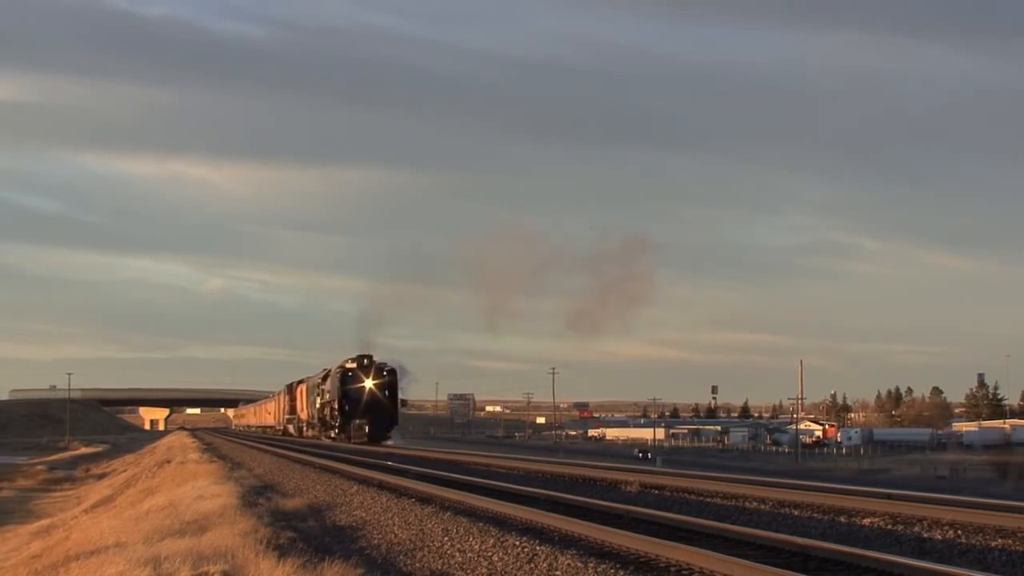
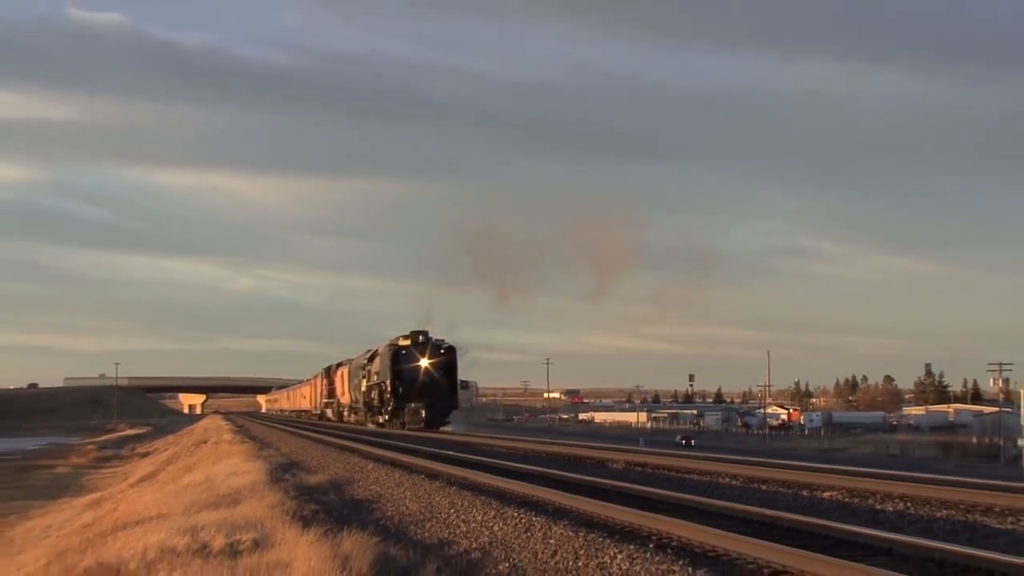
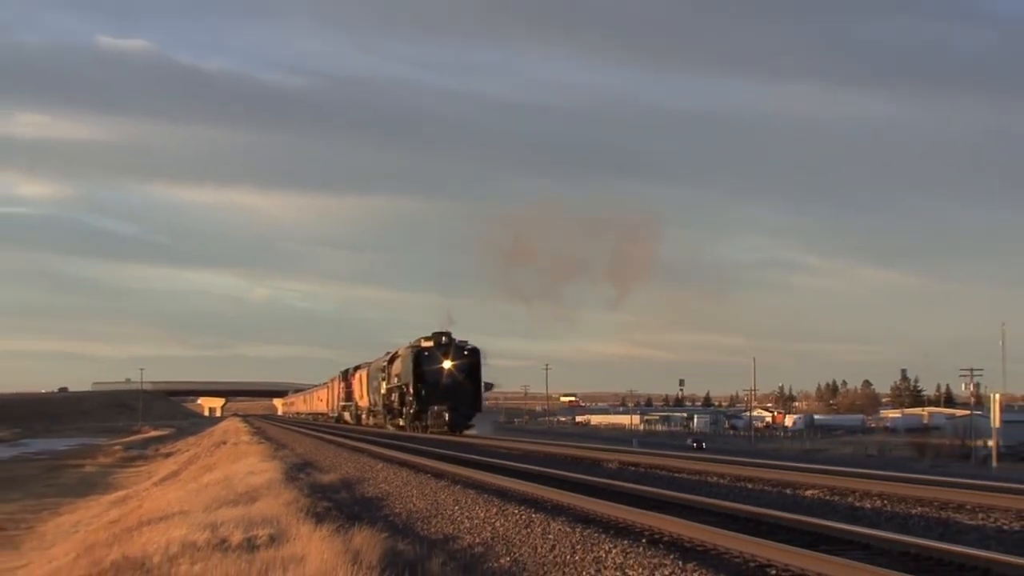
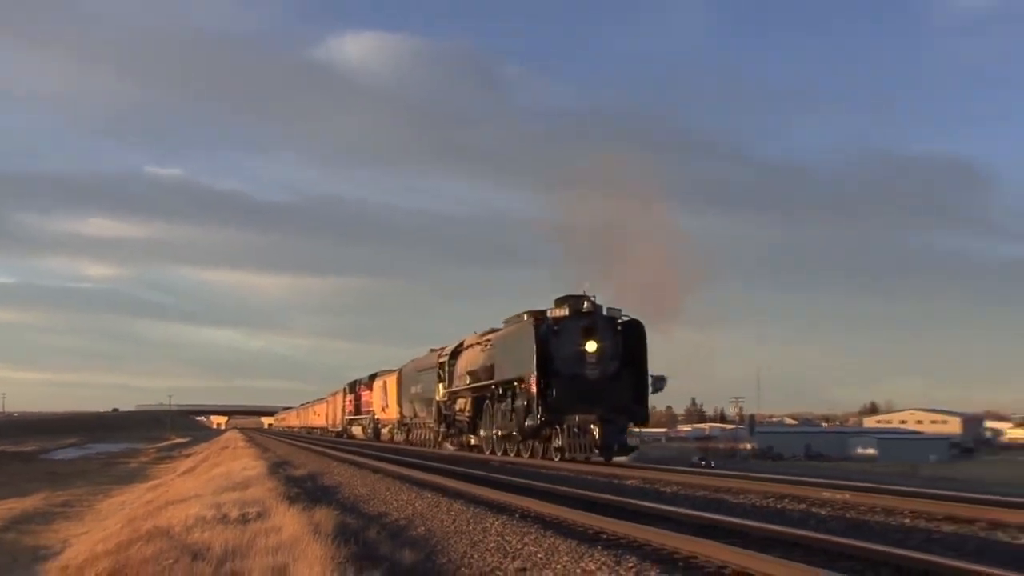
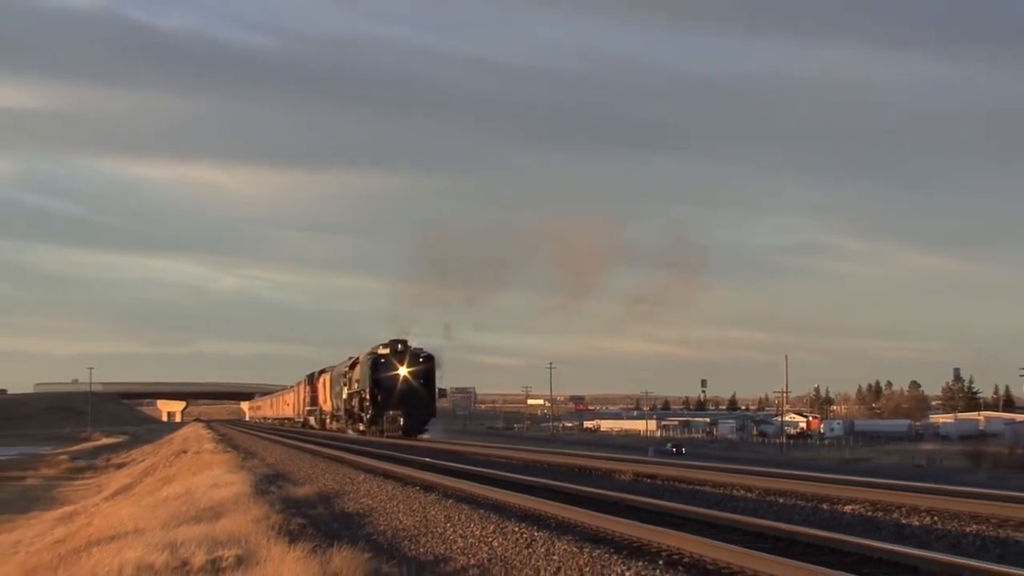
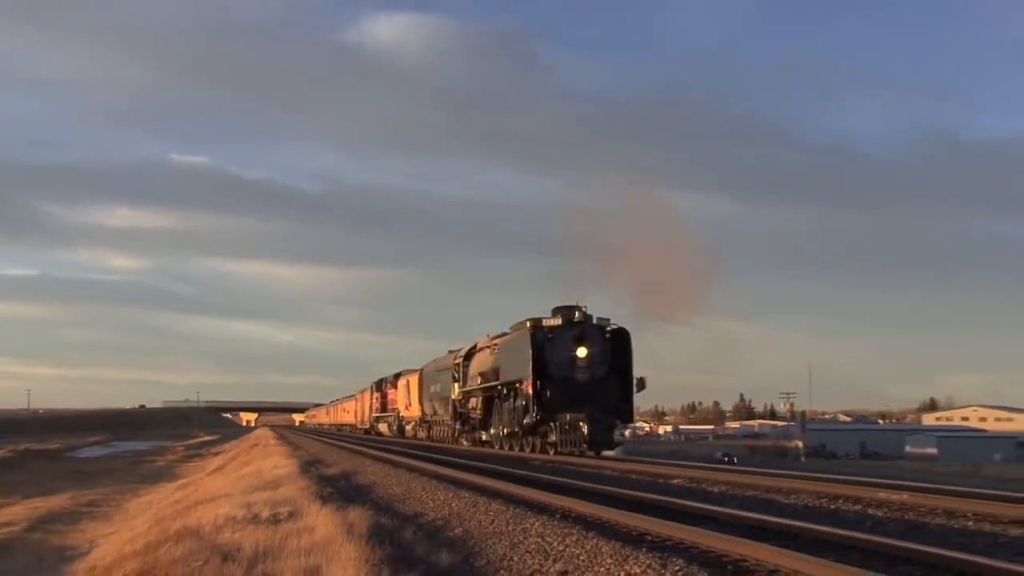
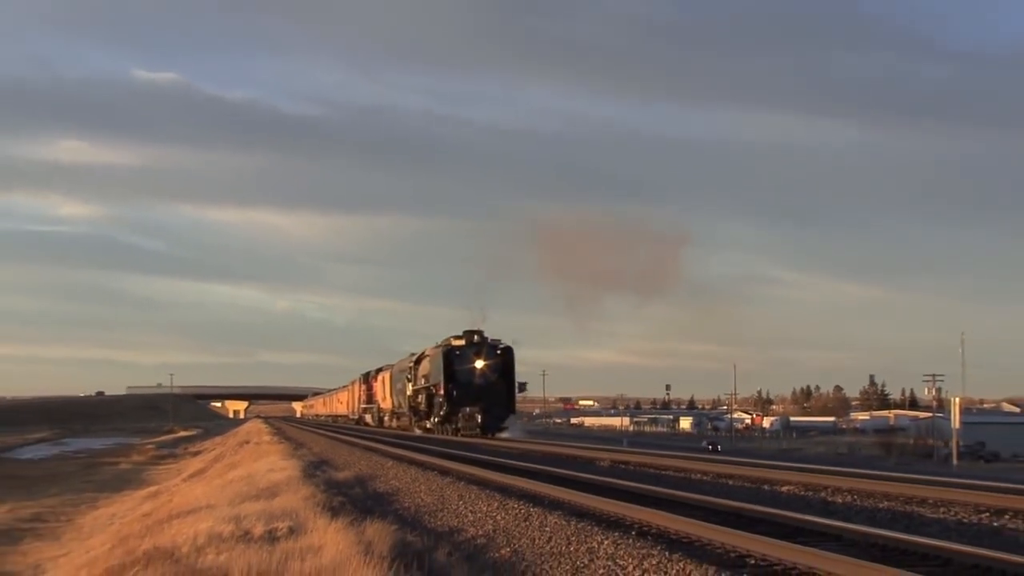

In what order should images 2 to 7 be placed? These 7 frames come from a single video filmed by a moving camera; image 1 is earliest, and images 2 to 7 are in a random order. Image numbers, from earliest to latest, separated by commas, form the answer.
5, 2, 3, 7, 6, 4
